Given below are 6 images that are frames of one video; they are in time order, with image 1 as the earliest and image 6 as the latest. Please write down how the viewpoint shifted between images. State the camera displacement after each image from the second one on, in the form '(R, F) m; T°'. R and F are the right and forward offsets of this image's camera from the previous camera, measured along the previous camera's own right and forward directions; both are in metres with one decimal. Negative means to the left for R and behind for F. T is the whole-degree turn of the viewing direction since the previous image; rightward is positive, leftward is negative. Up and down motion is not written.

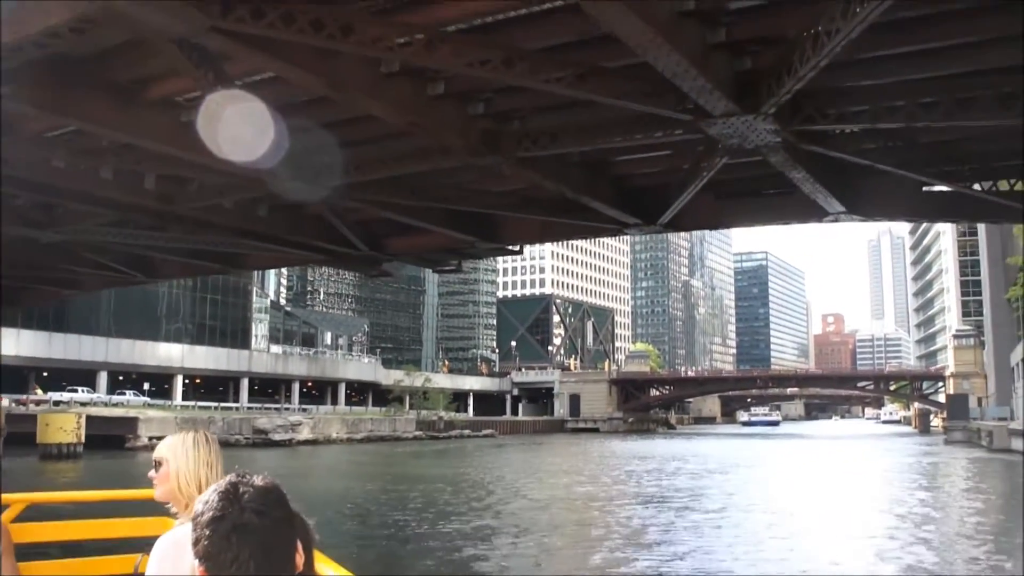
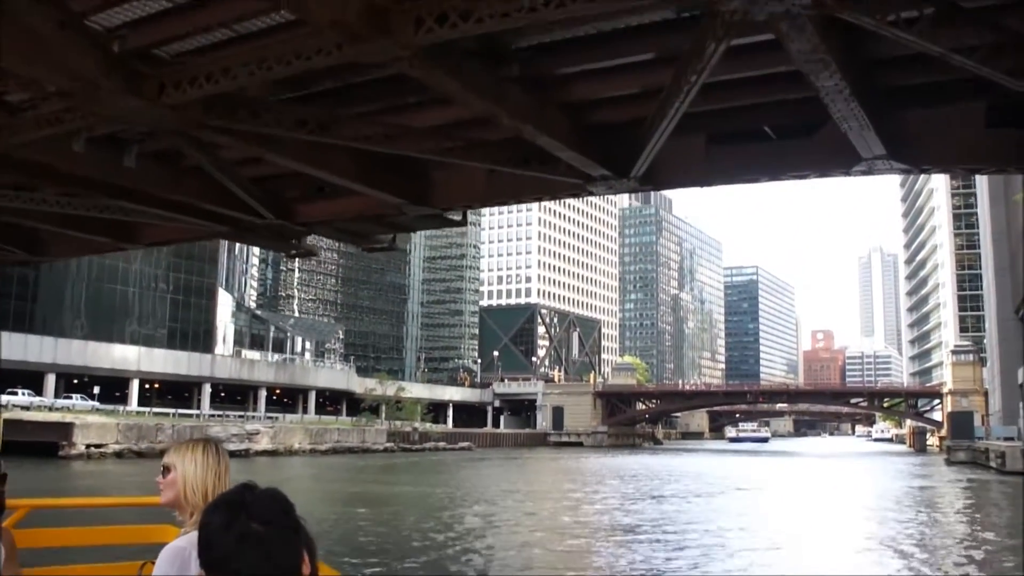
(+0.9, +4.2) m; +1°
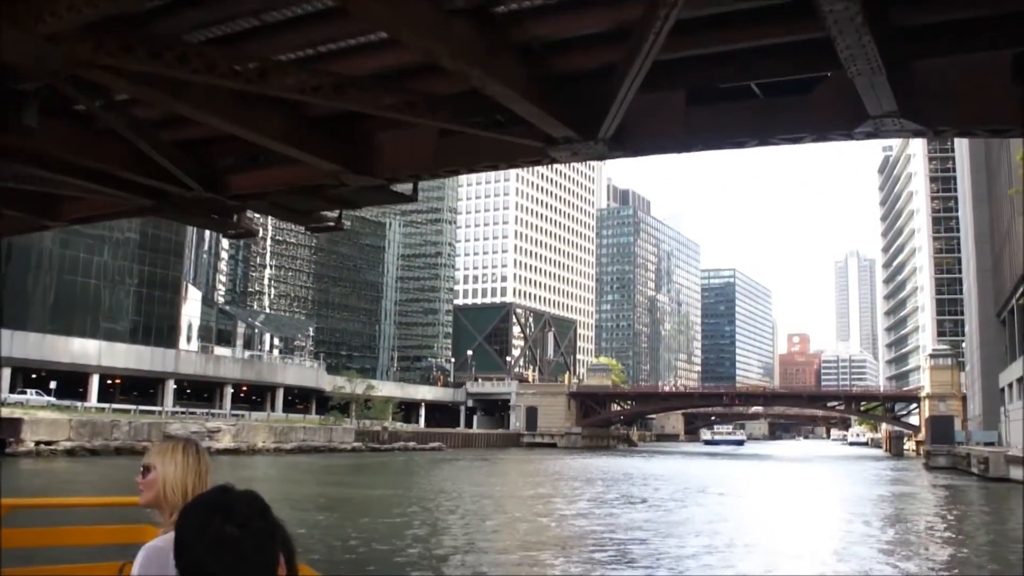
(+0.4, +1.8) m; +1°
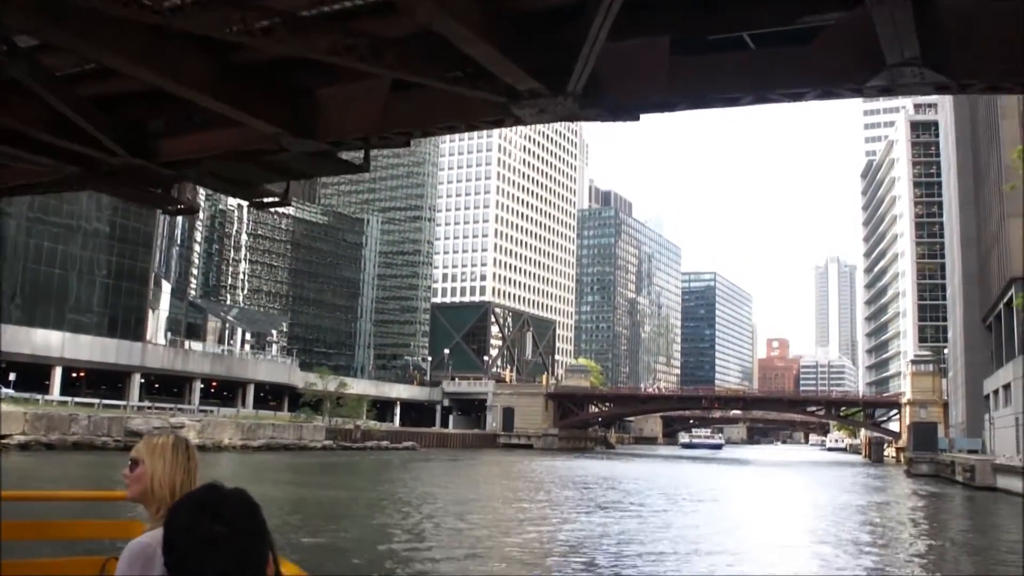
(+0.3, +1.6) m; +1°
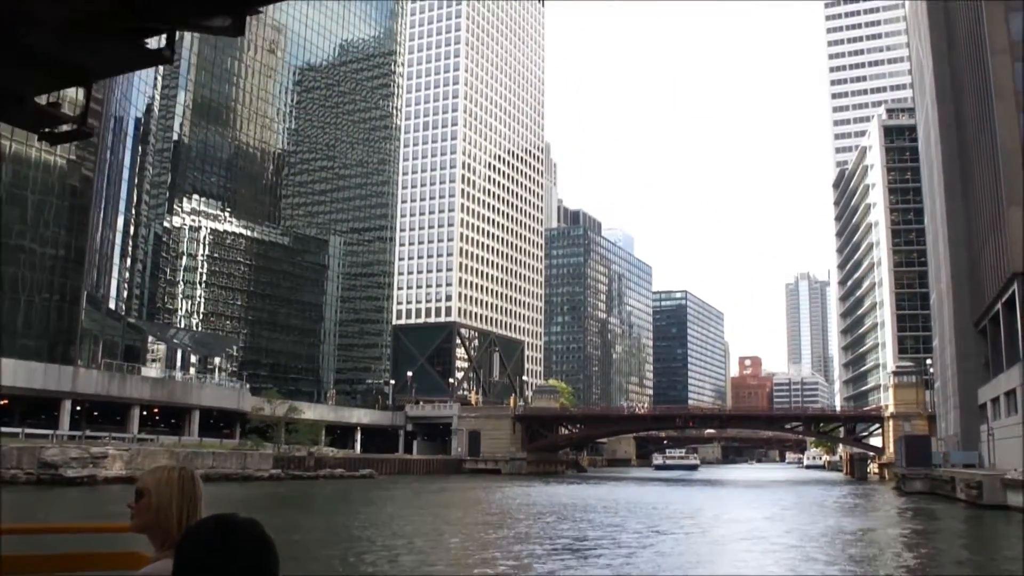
(+0.8, +4.5) m; +2°
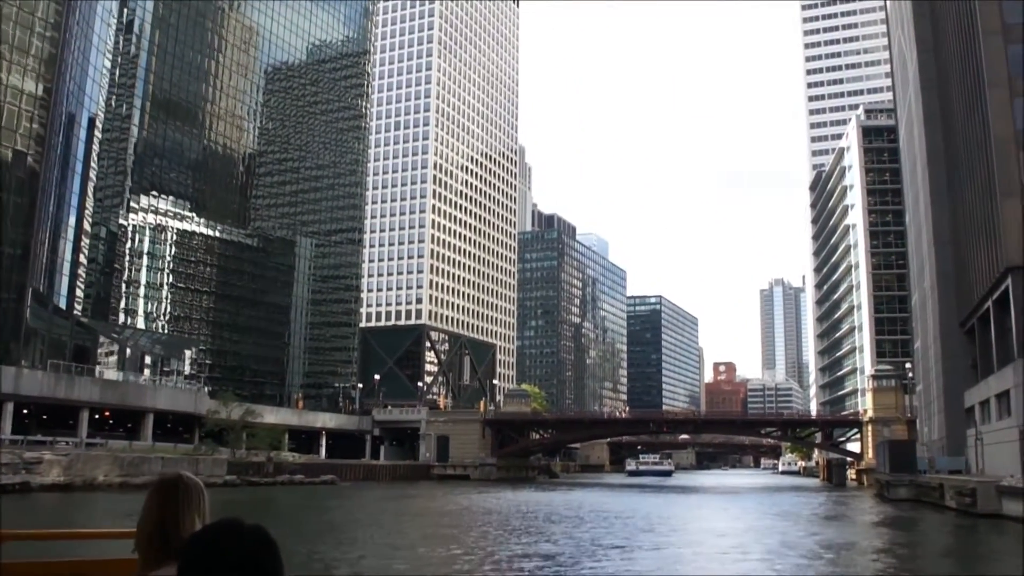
(+0.5, +2.8) m; +2°
